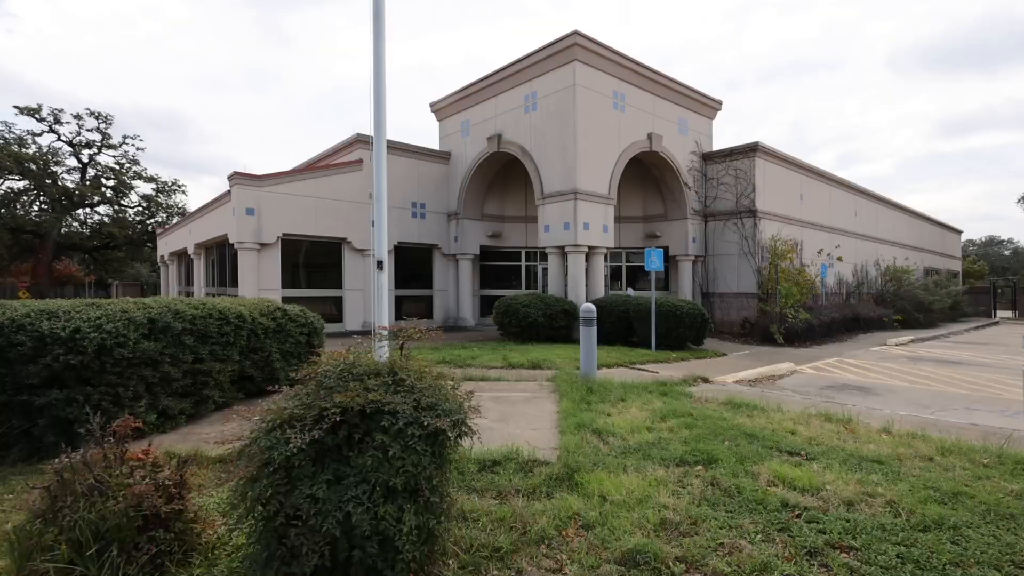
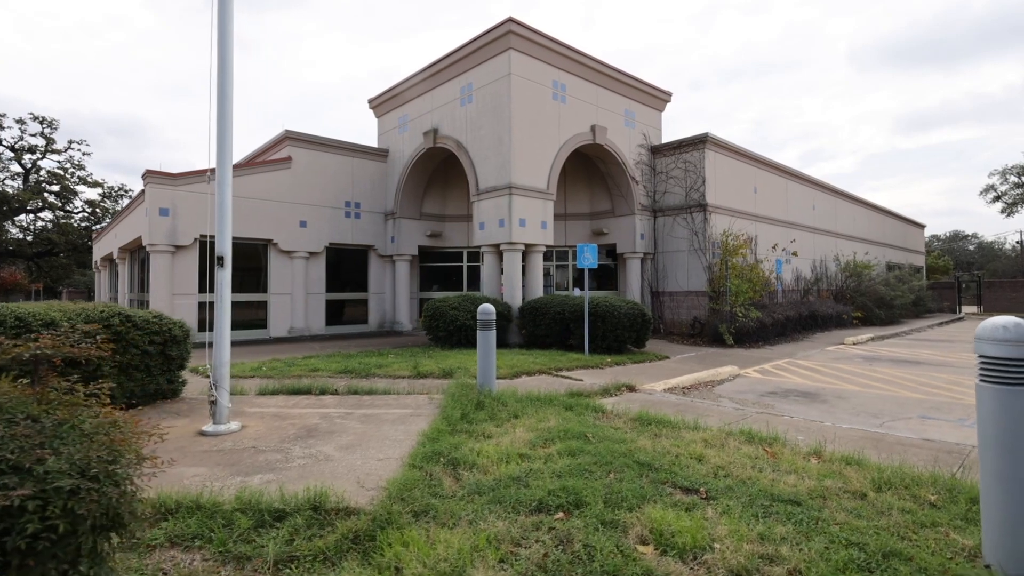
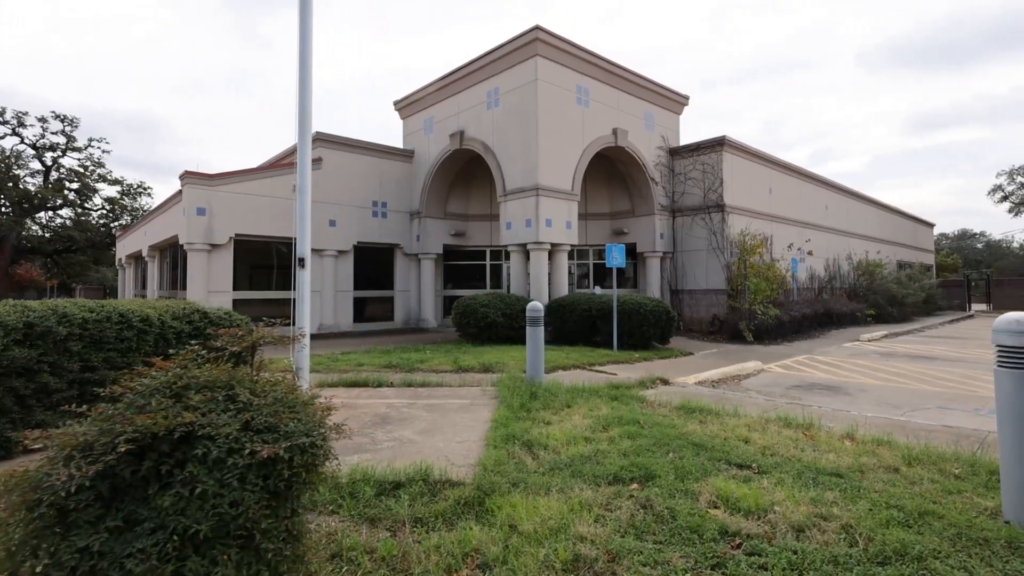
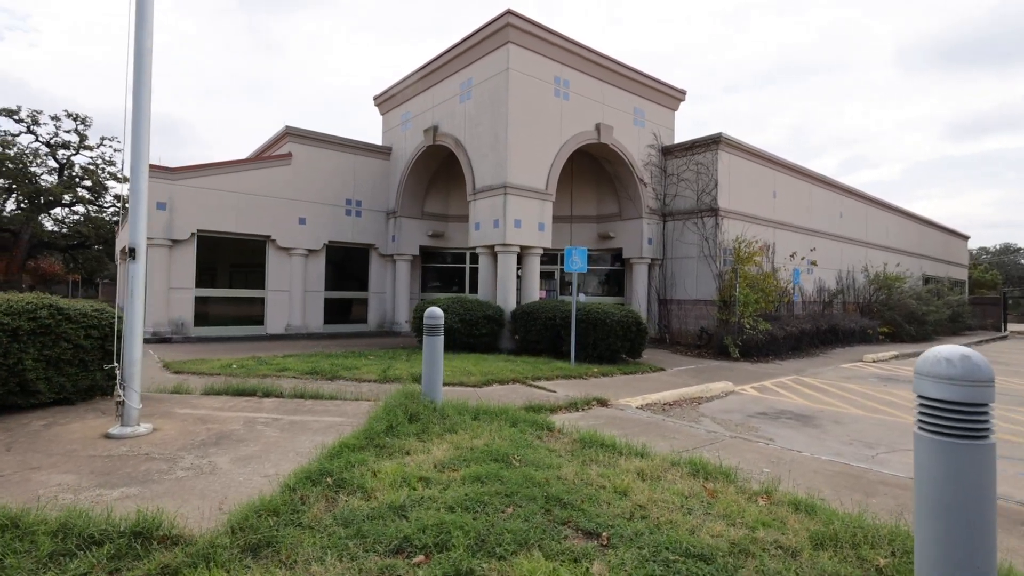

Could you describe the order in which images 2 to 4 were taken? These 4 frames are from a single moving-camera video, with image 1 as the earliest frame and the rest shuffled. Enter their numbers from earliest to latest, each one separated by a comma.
3, 2, 4
